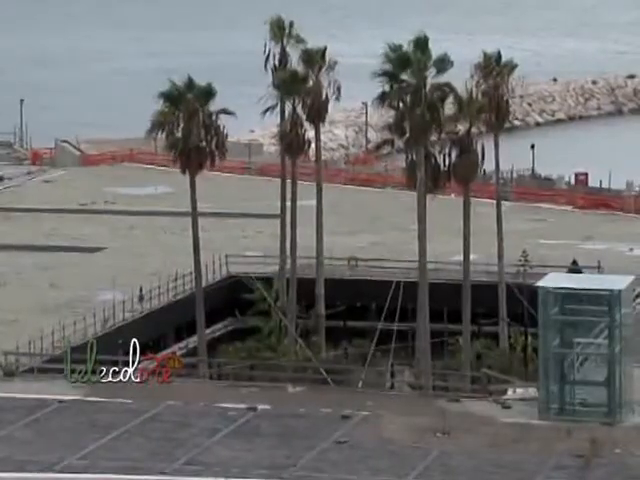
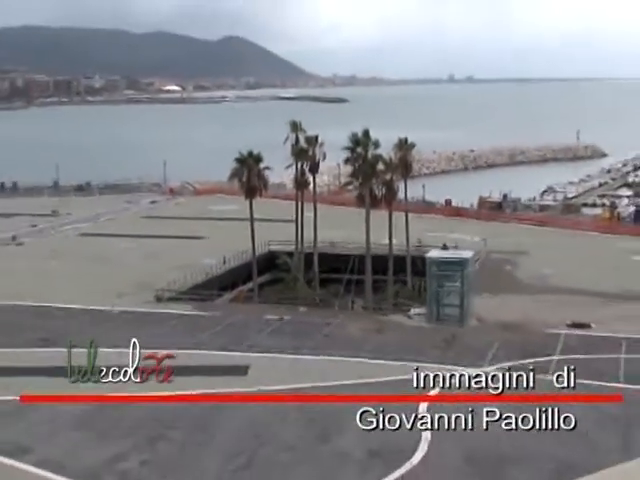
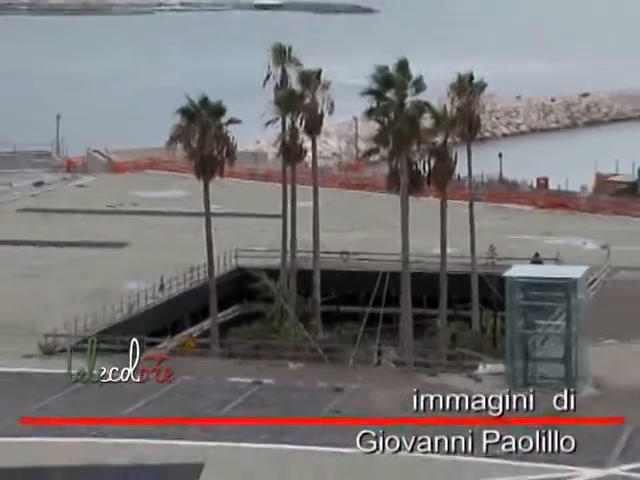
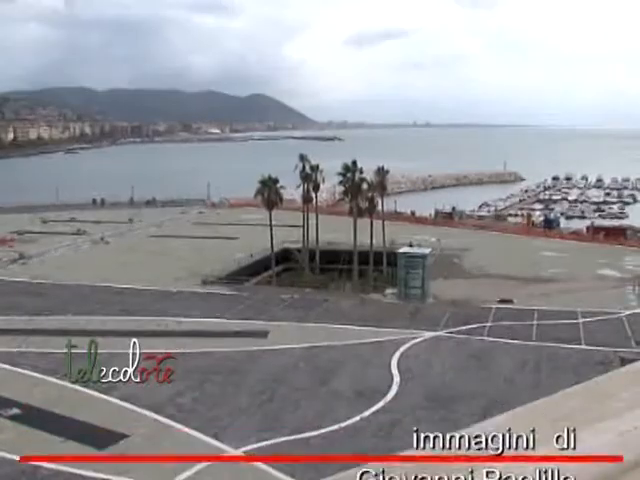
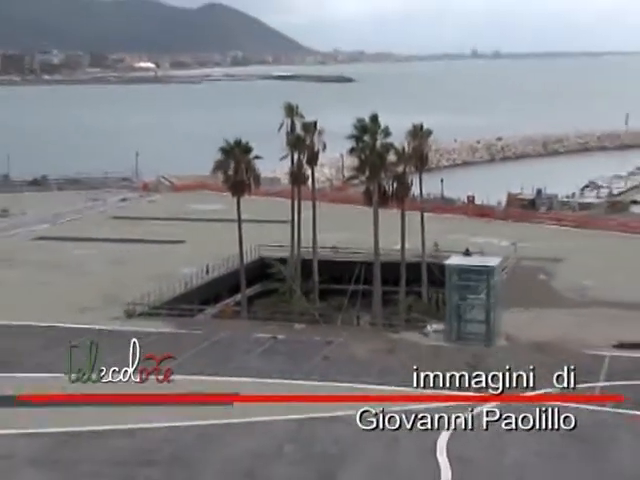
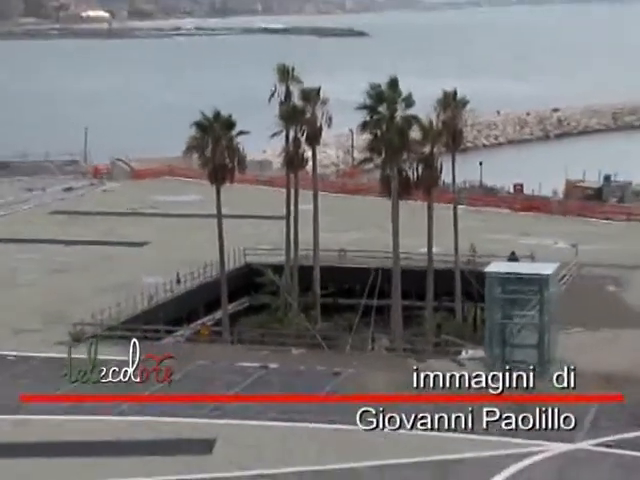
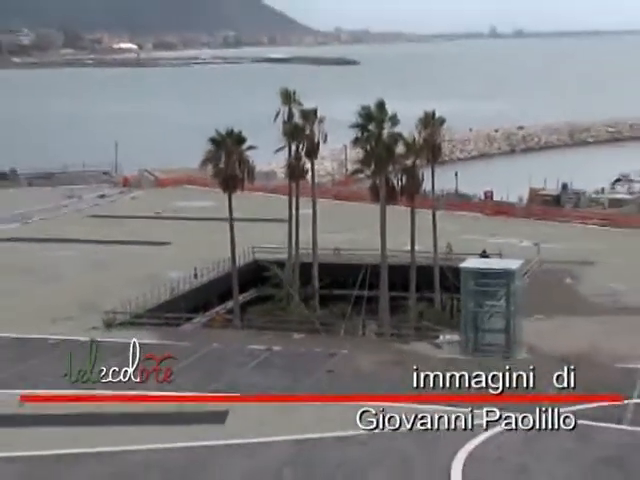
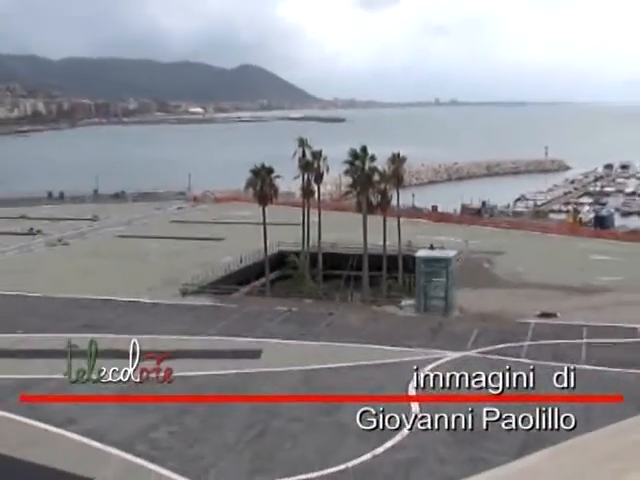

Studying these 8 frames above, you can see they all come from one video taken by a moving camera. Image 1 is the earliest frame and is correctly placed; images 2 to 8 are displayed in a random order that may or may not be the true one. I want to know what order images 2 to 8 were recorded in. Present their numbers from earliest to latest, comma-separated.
3, 6, 7, 5, 2, 8, 4
